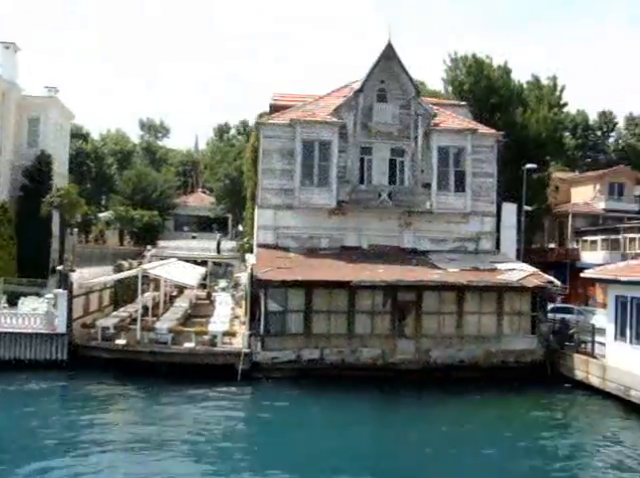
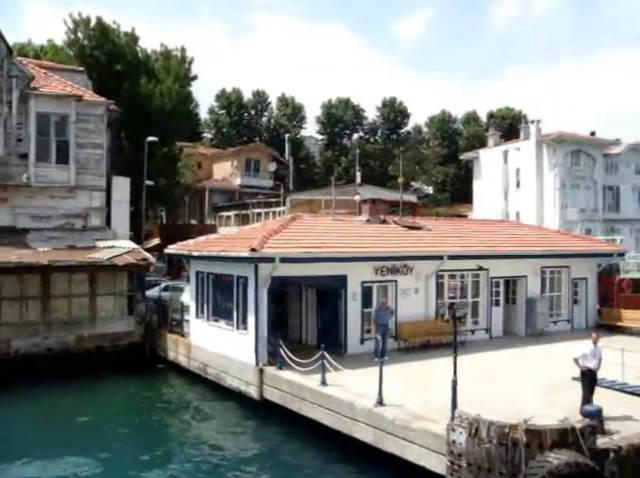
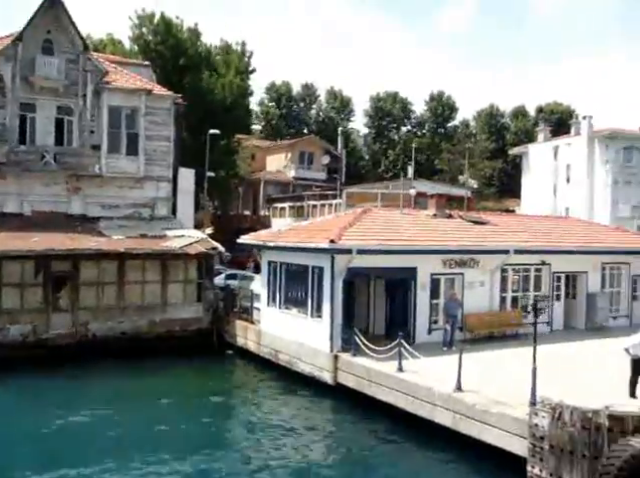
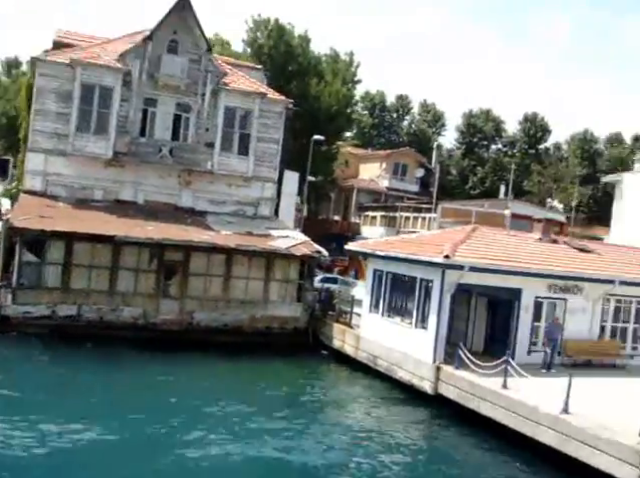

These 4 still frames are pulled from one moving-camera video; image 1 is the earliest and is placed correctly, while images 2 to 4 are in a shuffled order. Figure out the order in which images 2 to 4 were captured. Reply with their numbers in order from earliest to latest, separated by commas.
4, 3, 2
